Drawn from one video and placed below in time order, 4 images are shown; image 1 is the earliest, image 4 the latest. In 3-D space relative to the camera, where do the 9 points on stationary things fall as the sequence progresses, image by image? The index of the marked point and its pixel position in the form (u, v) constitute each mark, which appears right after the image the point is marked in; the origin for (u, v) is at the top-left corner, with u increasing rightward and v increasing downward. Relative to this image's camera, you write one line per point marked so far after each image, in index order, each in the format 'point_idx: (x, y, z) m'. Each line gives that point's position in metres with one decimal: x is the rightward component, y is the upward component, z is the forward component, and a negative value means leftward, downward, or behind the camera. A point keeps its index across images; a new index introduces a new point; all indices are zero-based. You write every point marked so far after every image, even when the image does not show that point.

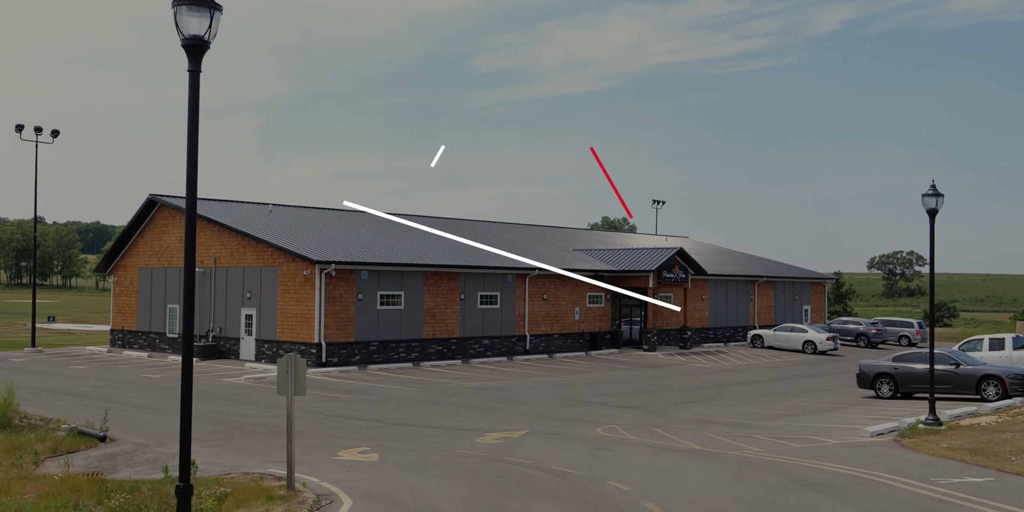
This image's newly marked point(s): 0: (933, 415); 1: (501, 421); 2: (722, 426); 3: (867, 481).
0: (+7.2, -2.7, +15.3) m
1: (-0.2, -3.2, +17.4) m
2: (+3.8, -3.1, +16.3) m
3: (+3.4, -2.2, +8.7) m
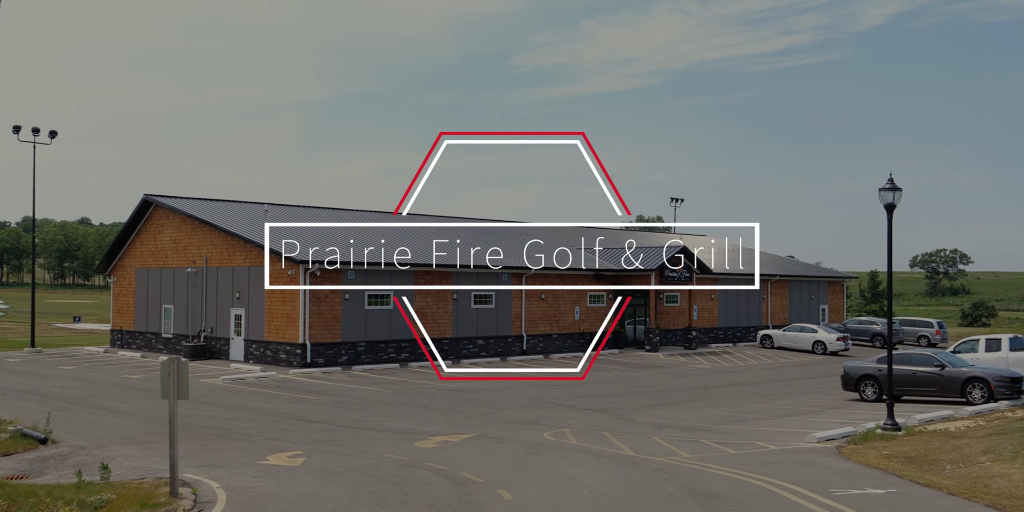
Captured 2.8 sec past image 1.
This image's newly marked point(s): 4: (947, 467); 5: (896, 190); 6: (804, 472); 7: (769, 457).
0: (+6.2, -2.7, +14.7) m
1: (-1.1, -3.2, +17.0) m
2: (+2.9, -3.1, +15.8) m
3: (+2.2, -2.1, +8.2) m
4: (+5.0, -2.4, +10.4) m
5: (+6.3, +1.1, +14.6) m
6: (+3.2, -2.3, +9.8) m
7: (+3.3, -2.6, +11.5) m
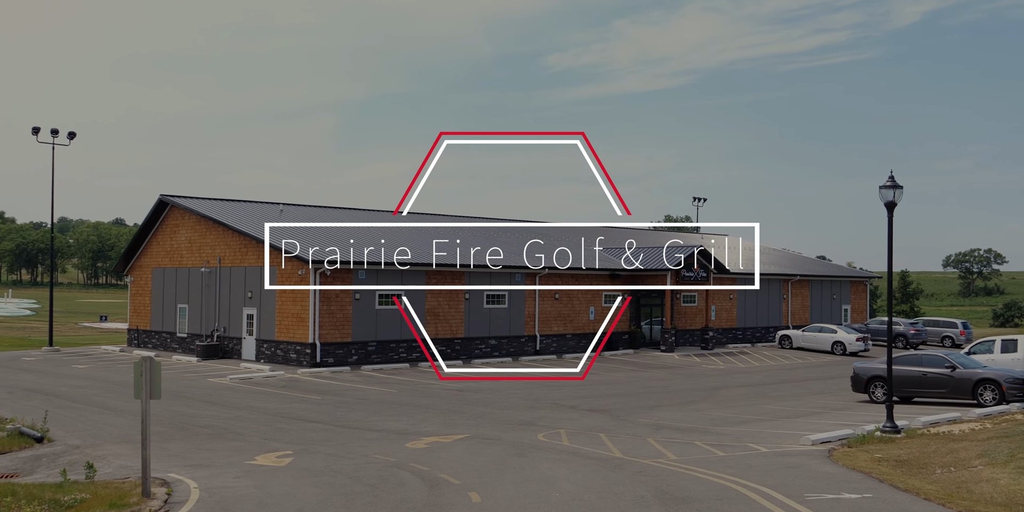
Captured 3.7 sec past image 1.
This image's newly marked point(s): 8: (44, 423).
0: (+6.1, -2.7, +14.4) m
1: (-1.2, -3.2, +16.9) m
2: (+2.8, -3.0, +15.6) m
3: (+1.9, -2.1, +8.0) m
4: (+4.8, -2.4, +10.1) m
5: (+6.1, +1.1, +14.3) m
6: (+2.9, -2.3, +9.6) m
7: (+3.1, -2.5, +11.2) m
8: (-8.5, -3.0, +16.4) m
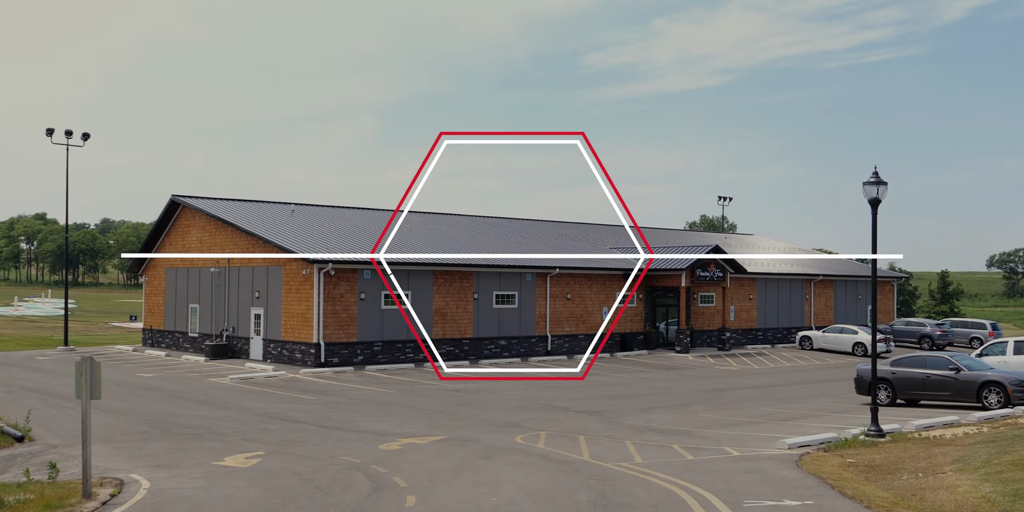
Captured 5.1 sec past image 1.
0: (+5.7, -2.6, +14.0) m
1: (-1.5, -3.2, +16.7) m
2: (+2.4, -3.0, +15.2) m
3: (+1.3, -2.1, +7.7) m
4: (+4.3, -2.4, +9.8) m
5: (+5.7, +1.1, +13.9) m
6: (+2.4, -2.3, +9.3) m
7: (+2.6, -2.5, +10.9) m
8: (-8.8, -3.0, +16.4) m
